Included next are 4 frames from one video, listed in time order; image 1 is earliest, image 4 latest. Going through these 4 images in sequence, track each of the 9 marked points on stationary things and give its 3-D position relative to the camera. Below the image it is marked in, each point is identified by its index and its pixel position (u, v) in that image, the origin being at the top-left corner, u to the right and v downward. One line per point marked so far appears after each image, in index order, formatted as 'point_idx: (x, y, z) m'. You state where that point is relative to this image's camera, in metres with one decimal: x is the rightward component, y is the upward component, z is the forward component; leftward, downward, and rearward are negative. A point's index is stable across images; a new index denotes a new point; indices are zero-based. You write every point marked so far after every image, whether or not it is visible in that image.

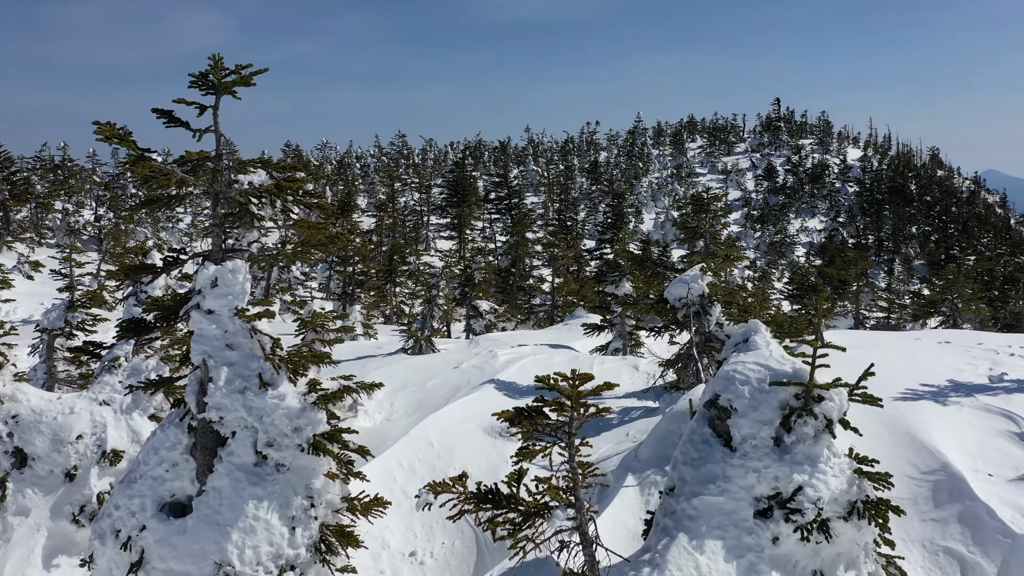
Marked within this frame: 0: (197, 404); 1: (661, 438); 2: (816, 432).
0: (-3.2, -1.2, +7.2) m
1: (+2.0, -2.0, +9.5) m
2: (+2.5, -1.2, +5.9) m
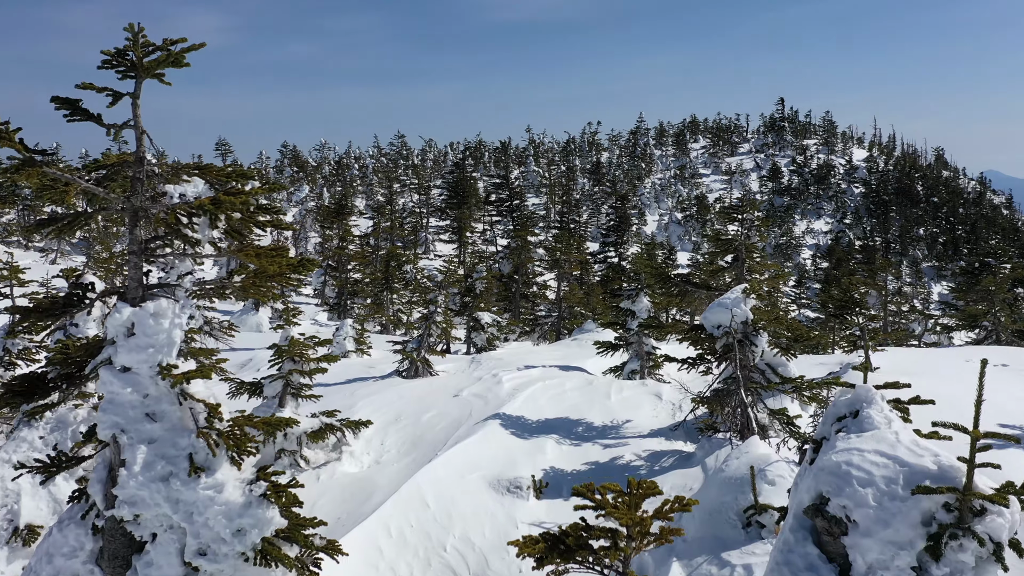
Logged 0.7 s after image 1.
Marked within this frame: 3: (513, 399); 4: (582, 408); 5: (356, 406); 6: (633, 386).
0: (-3.1, -1.6, +5.3) m
1: (+2.1, -2.4, +7.6) m
2: (+2.7, -1.6, +4.0) m
3: (0.0, -2.2, +14.2) m
4: (+1.4, -2.4, +13.9) m
5: (-3.3, -2.5, +14.9) m
6: (+2.7, -2.2, +15.7) m
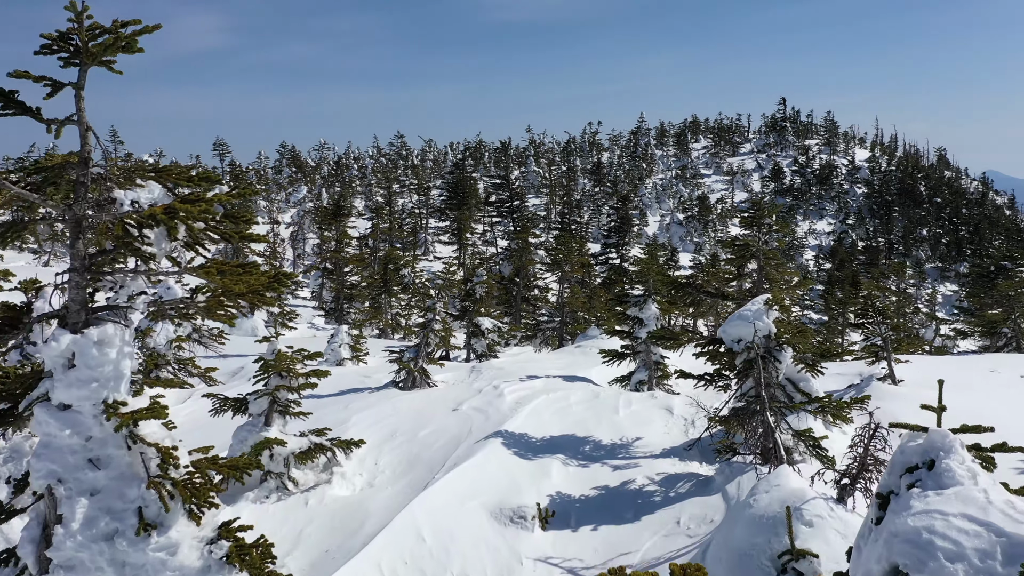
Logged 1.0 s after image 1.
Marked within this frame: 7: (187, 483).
0: (-3.0, -1.7, +4.5) m
1: (+2.2, -2.6, +6.8) m
2: (+2.7, -1.7, +3.2) m
3: (+0.1, -2.4, +13.4) m
4: (+1.4, -2.5, +13.1) m
5: (-3.3, -2.6, +14.0) m
6: (+2.7, -2.3, +14.9) m
7: (-2.2, -1.3, +4.7) m
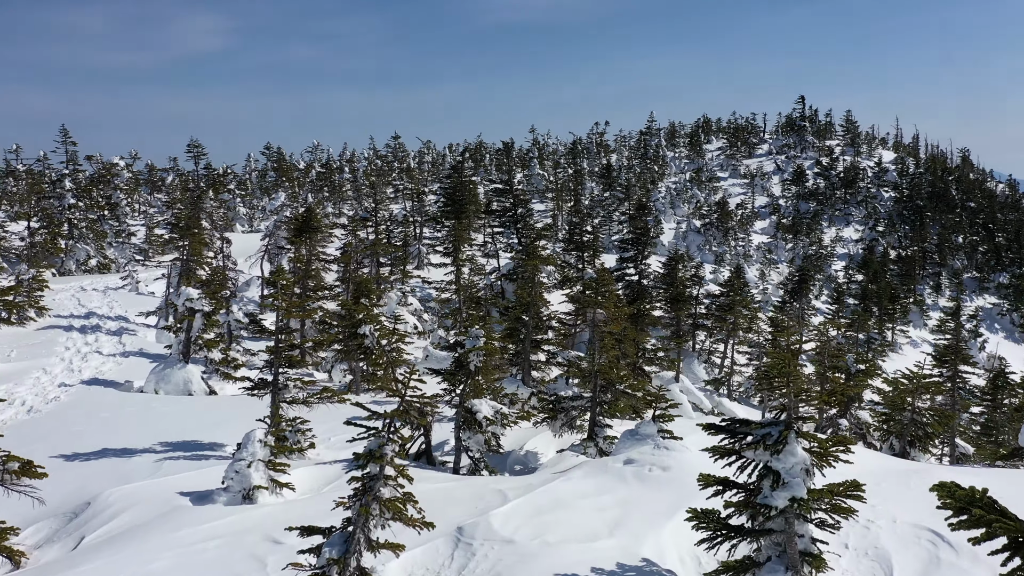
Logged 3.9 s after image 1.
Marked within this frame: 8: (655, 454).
0: (-2.8, -3.3, -3.7) m
1: (+2.4, -4.1, -1.4) m
2: (+2.9, -3.3, -5.0) m
3: (+0.3, -4.0, +5.2) m
4: (+1.6, -4.1, +4.9) m
5: (-3.0, -4.2, +5.9) m
6: (+3.0, -3.9, +6.7) m
7: (-2.0, -2.9, -3.5) m
8: (+2.9, -3.3, +14.4) m
